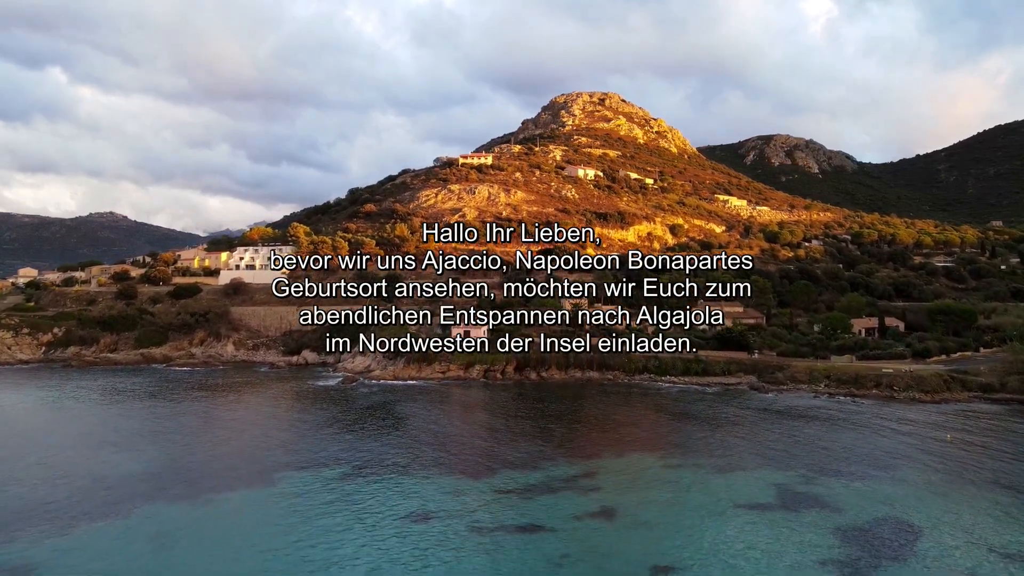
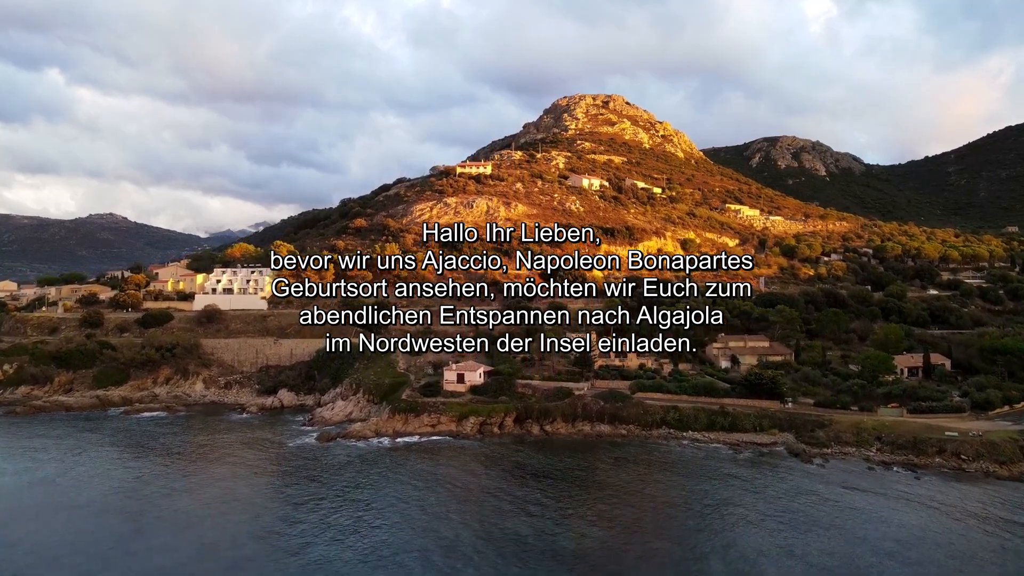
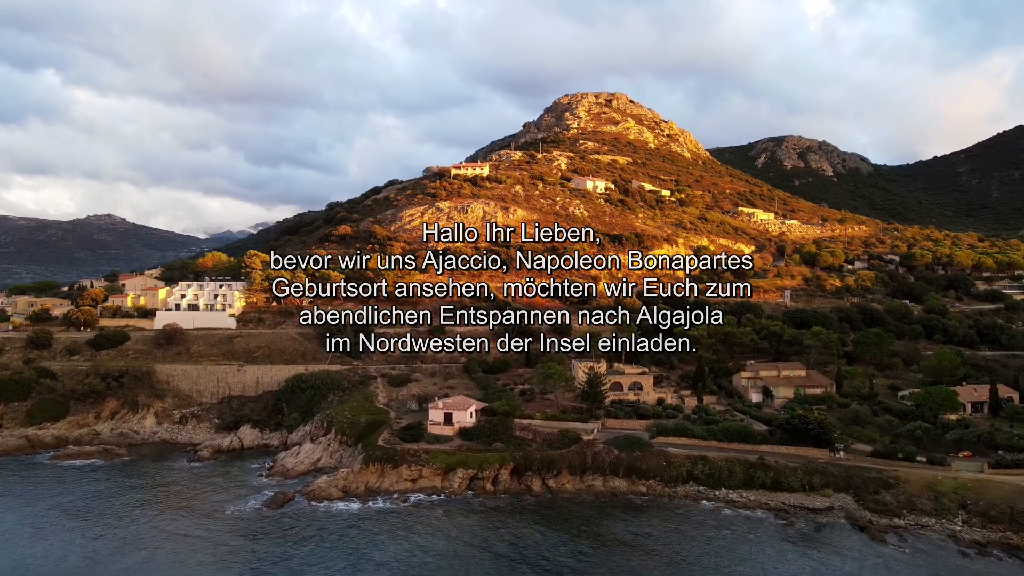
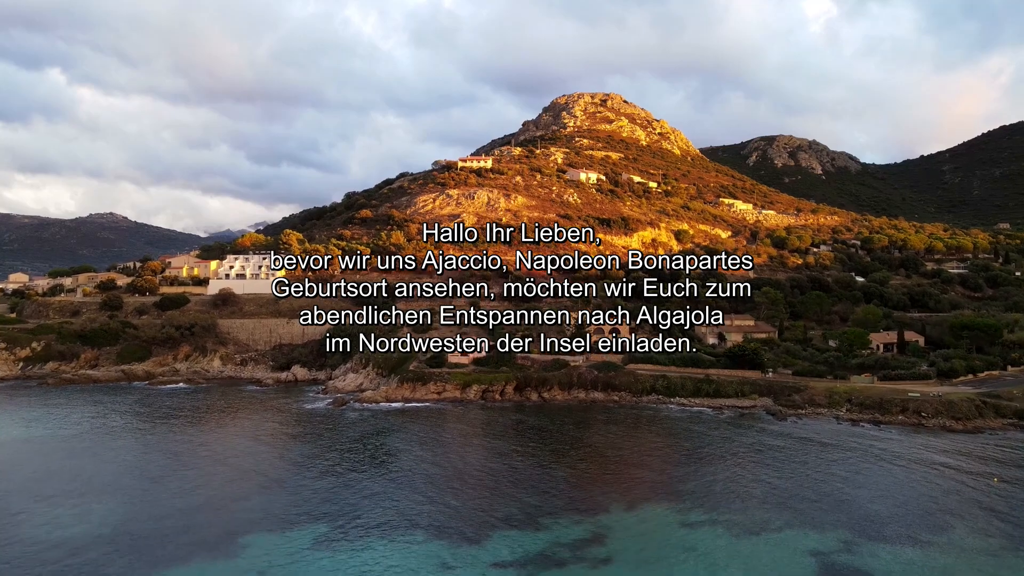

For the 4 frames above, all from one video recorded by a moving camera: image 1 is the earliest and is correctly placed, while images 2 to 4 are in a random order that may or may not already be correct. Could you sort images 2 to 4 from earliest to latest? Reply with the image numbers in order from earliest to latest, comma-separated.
4, 2, 3
